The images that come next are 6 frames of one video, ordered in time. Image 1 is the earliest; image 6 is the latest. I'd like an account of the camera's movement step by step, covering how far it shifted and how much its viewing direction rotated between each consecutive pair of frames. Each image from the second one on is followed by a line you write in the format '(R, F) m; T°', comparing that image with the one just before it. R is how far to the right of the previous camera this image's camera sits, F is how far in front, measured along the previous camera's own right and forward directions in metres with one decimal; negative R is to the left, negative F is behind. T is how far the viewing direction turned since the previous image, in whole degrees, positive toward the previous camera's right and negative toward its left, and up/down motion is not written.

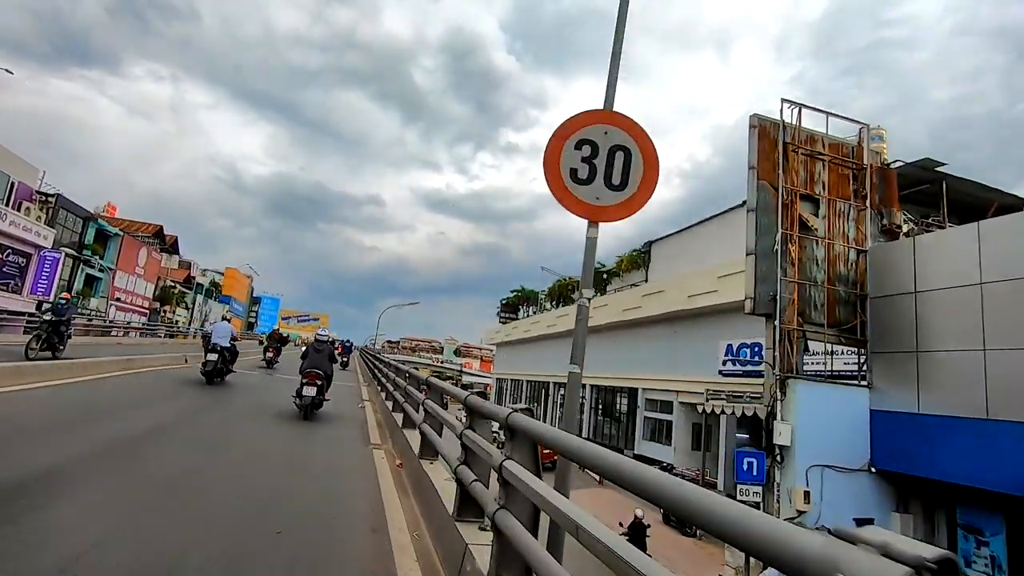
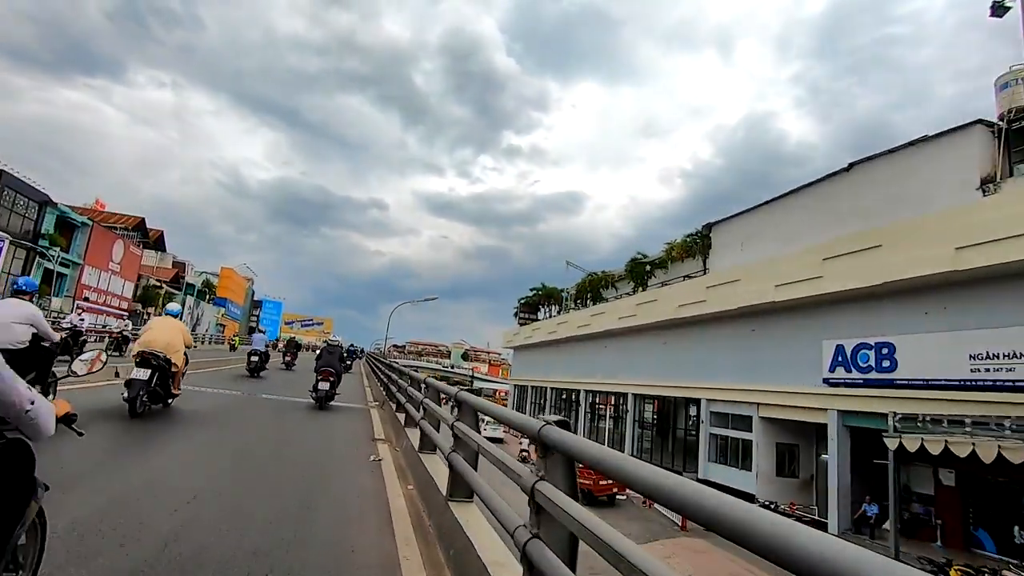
(-0.6, +2.0) m; 0°
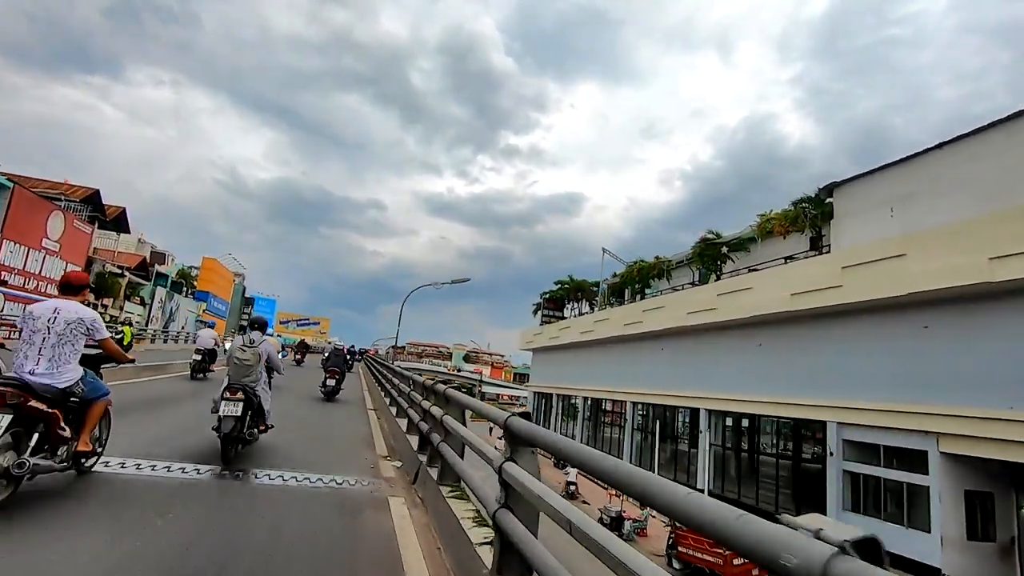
(-0.8, +2.7) m; 0°
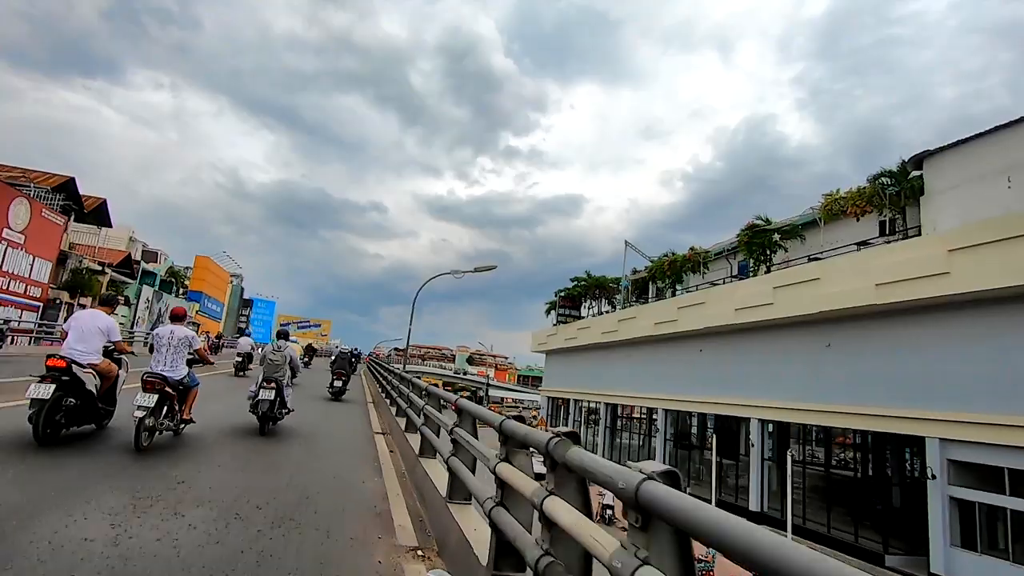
(-0.4, +1.2) m; 0°
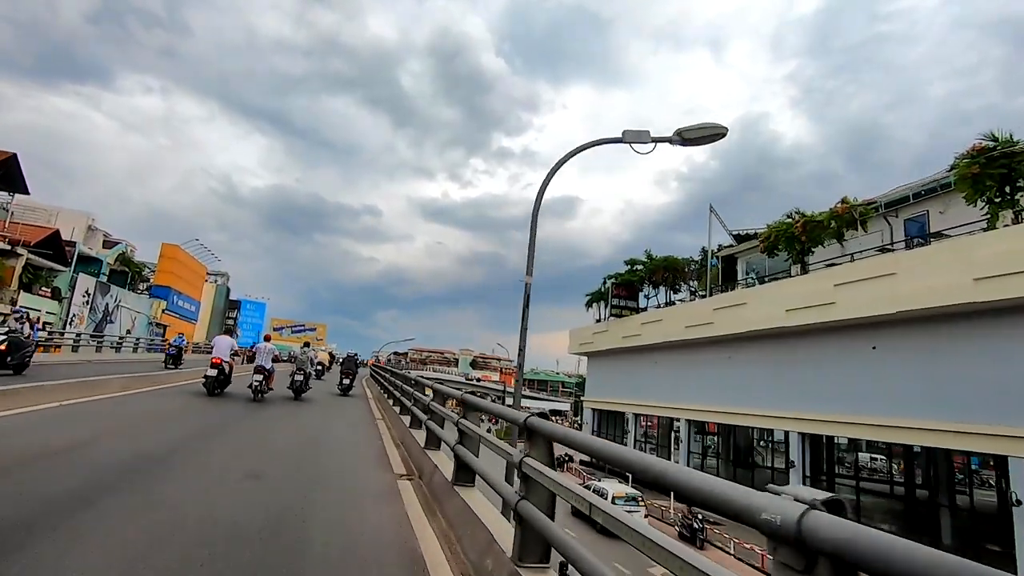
(-1.1, +3.5) m; 0°
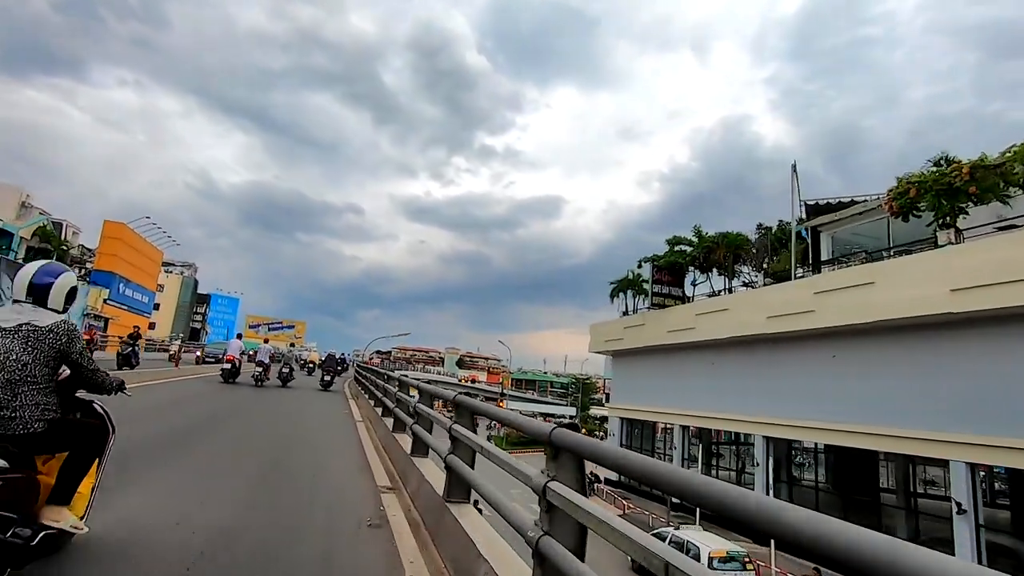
(-0.7, +2.5) m; +2°
